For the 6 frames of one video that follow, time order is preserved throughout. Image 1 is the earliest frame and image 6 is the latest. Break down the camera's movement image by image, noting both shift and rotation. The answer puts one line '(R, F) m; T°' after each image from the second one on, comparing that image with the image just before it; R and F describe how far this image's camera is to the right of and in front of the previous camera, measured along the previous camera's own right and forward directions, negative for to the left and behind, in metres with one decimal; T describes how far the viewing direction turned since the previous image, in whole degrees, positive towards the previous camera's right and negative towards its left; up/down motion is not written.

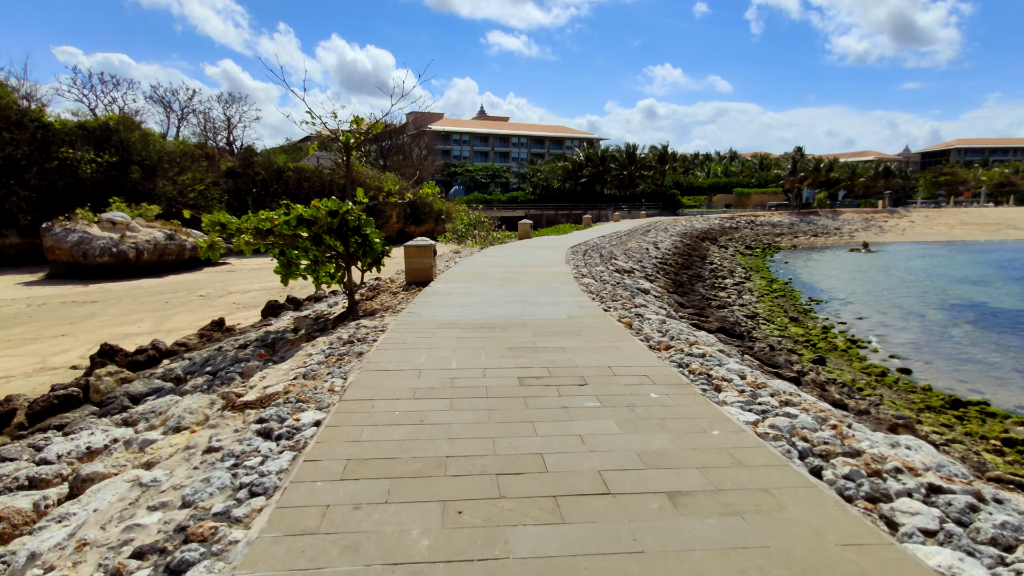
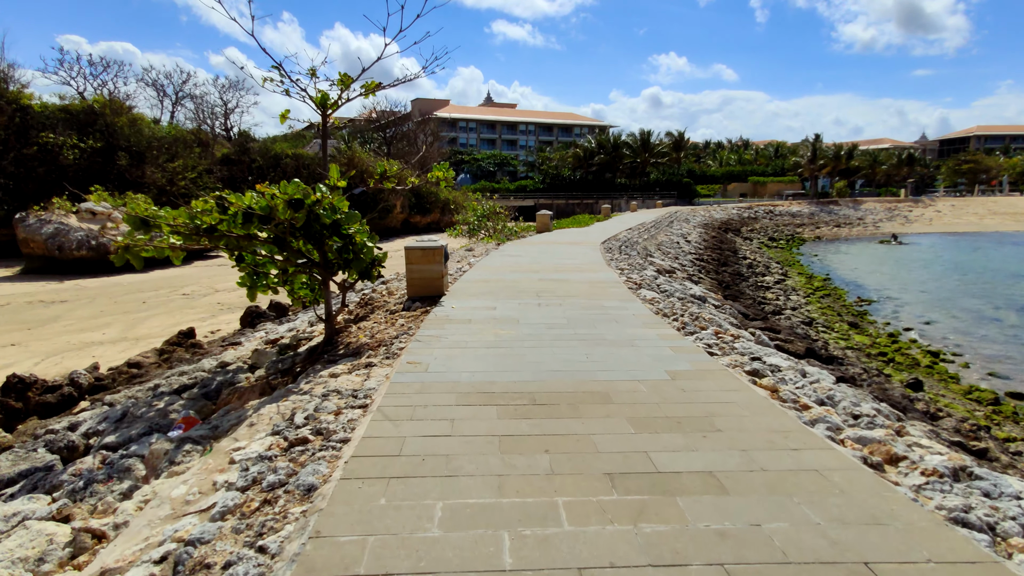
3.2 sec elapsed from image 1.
(-0.4, +2.7) m; 0°
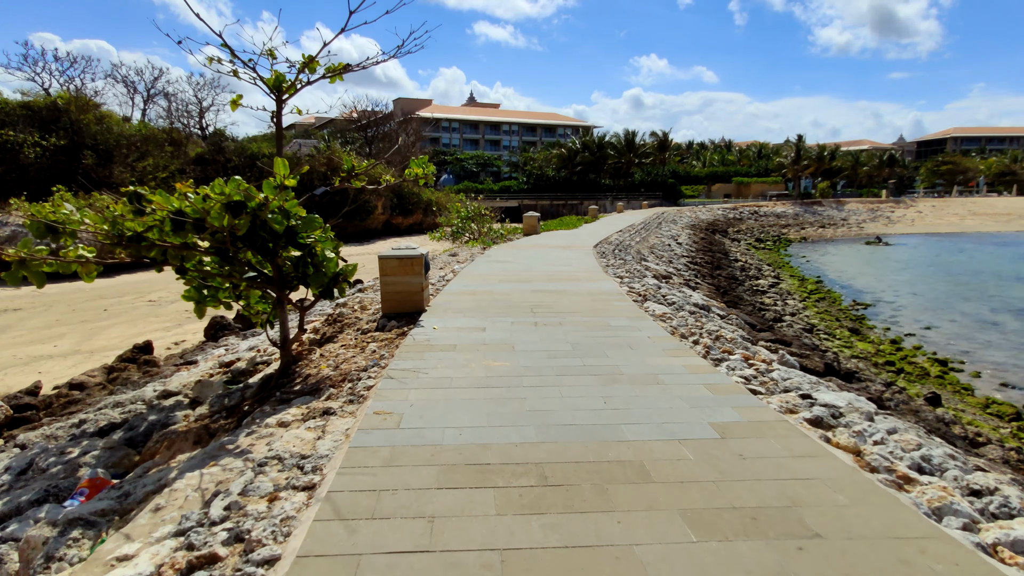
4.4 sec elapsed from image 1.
(-0.1, +1.0) m; +2°
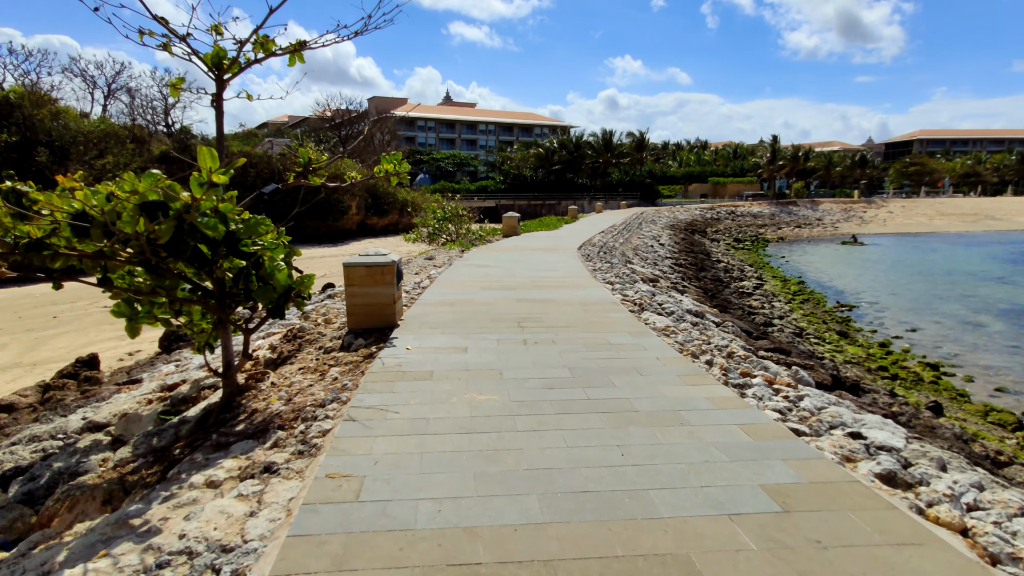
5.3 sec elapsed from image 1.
(-0.1, +0.8) m; +2°
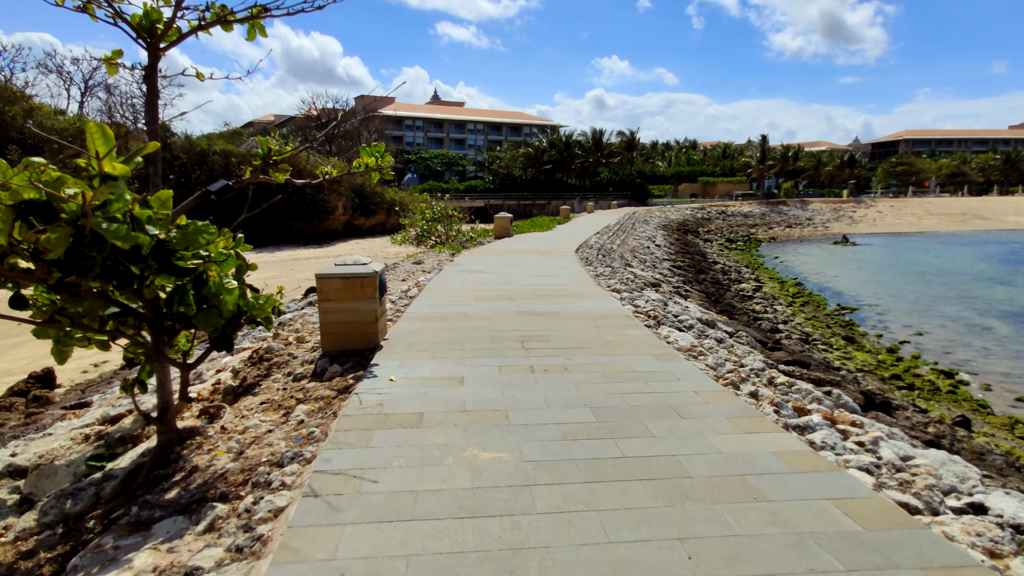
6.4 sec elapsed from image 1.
(-0.1, +0.9) m; +1°
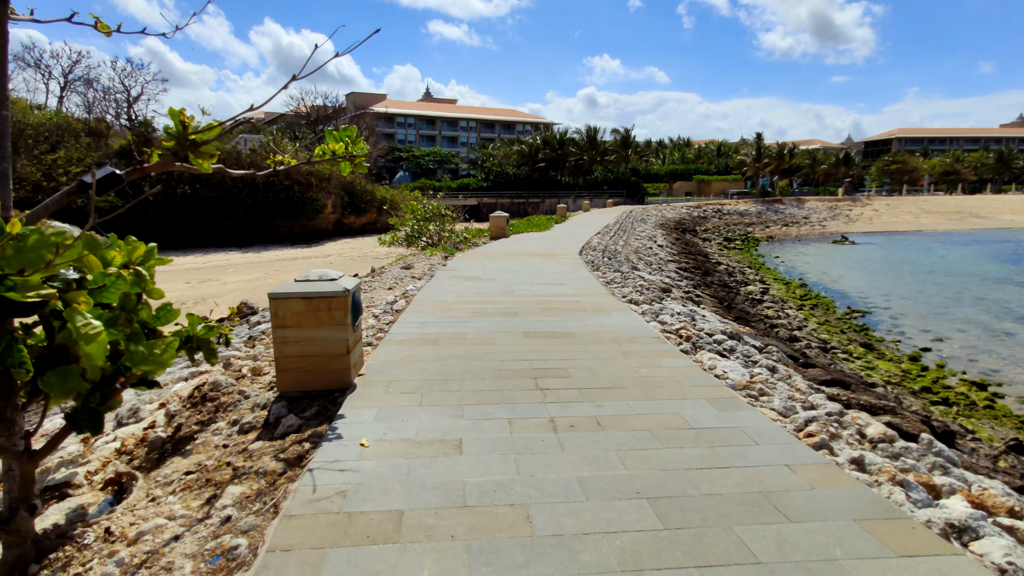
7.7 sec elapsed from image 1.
(-0.1, +1.2) m; +1°
